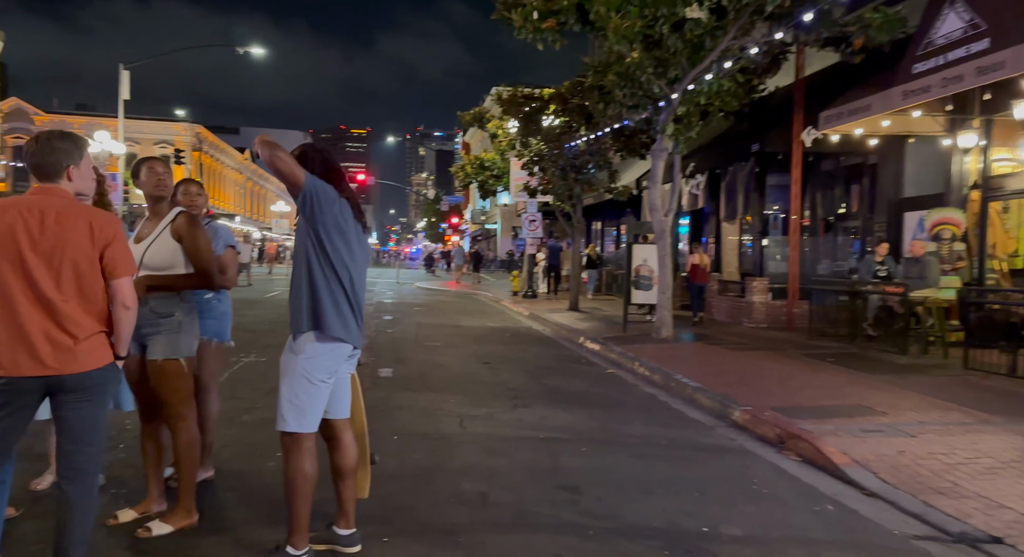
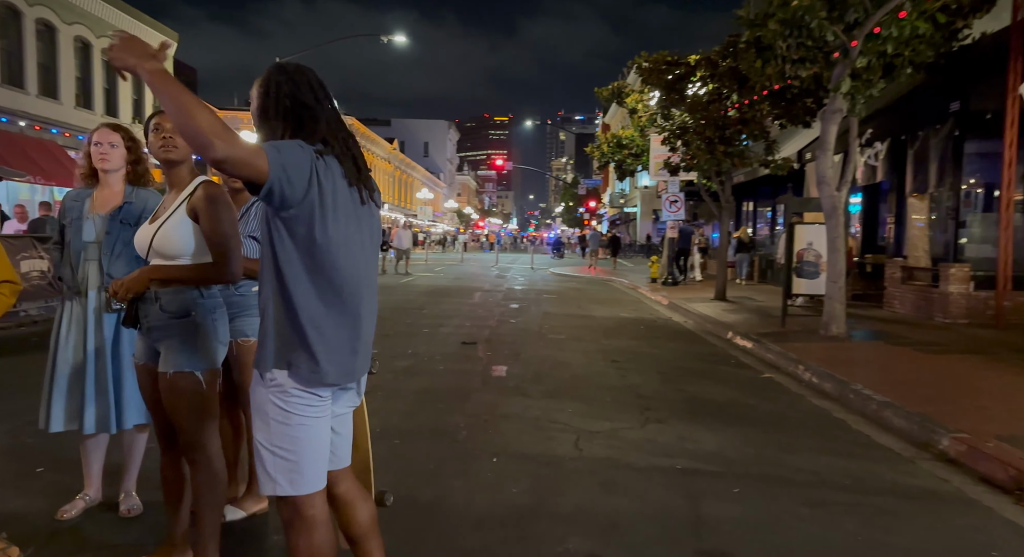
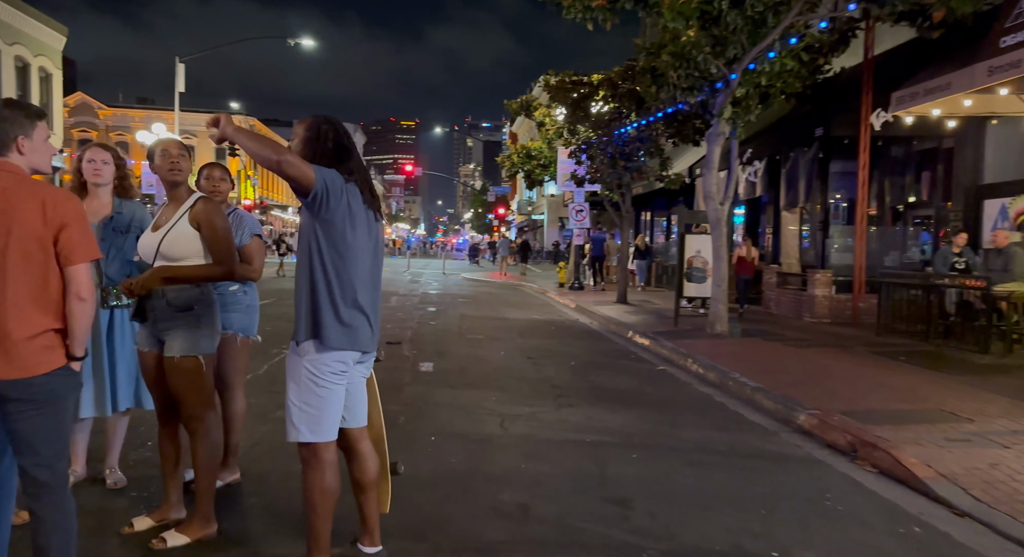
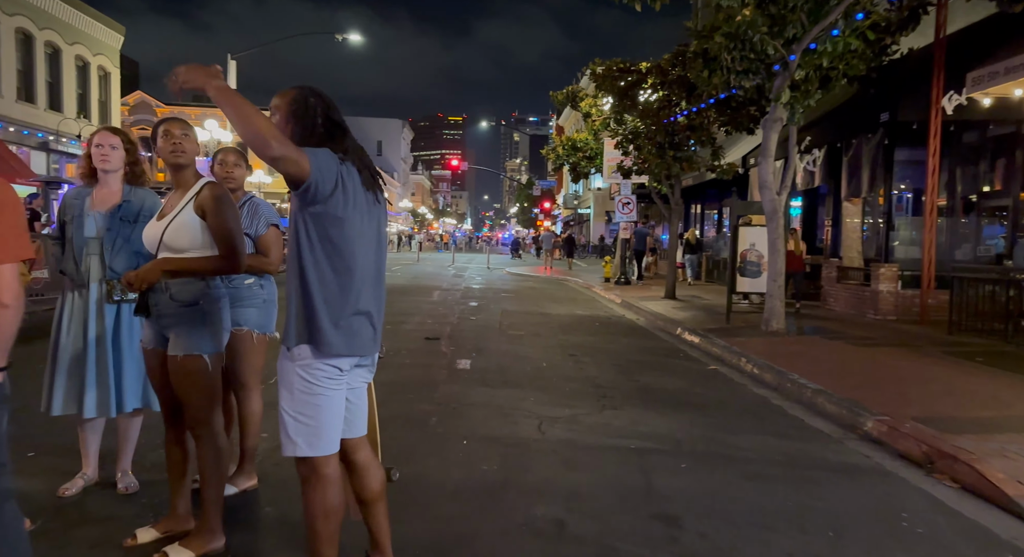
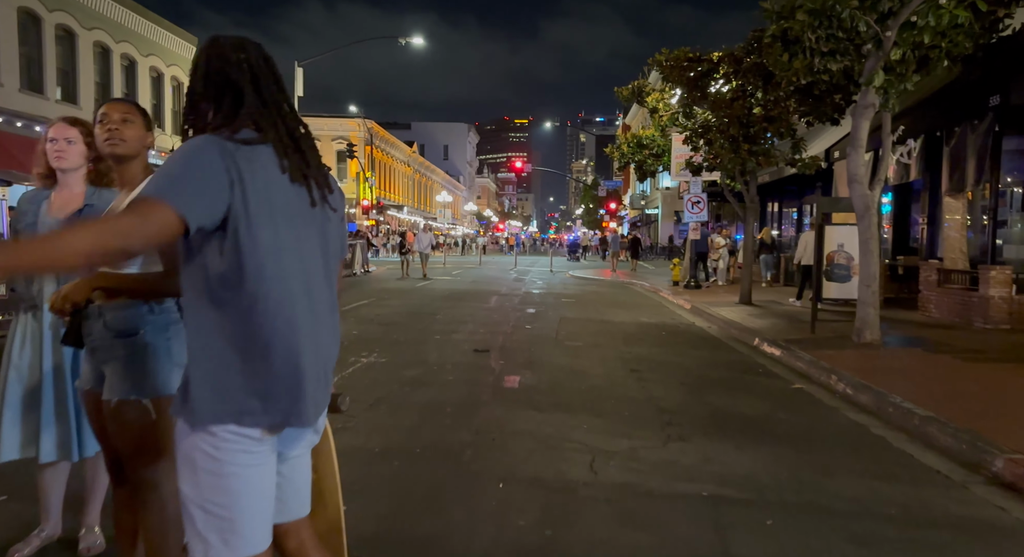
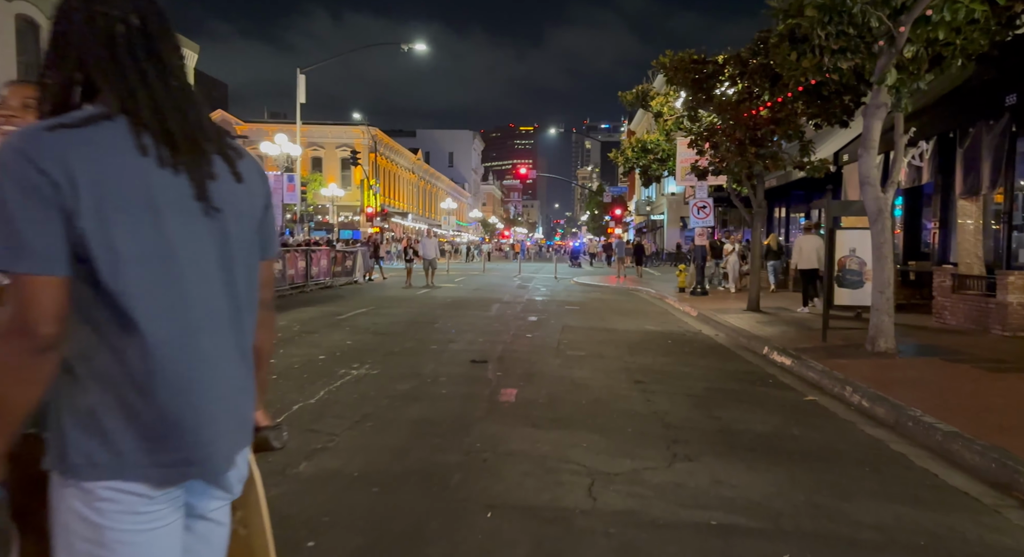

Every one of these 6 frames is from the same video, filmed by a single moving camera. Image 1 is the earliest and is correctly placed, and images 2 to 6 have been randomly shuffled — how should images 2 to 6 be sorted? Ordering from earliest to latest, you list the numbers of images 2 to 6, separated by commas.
3, 4, 2, 5, 6
